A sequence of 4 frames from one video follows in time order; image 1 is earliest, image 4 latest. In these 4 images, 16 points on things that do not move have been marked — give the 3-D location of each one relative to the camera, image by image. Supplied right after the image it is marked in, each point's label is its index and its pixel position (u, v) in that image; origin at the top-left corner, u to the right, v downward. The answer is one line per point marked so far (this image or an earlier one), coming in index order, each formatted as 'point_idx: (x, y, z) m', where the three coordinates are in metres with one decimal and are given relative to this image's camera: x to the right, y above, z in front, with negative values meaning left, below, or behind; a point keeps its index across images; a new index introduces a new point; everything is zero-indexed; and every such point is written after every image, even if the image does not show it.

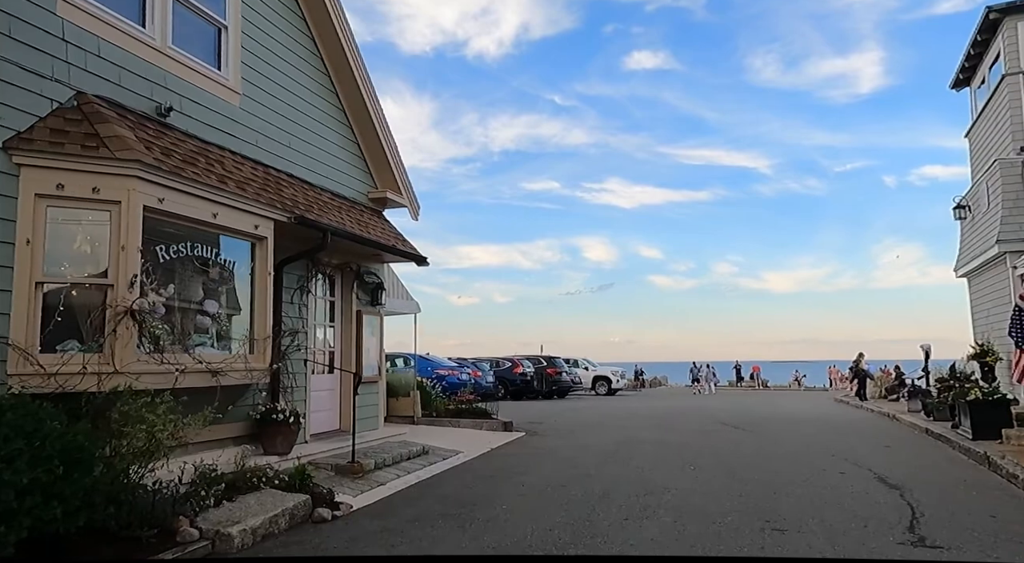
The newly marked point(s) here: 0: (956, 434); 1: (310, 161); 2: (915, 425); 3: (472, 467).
0: (+7.4, -2.5, +12.0) m
1: (-2.8, +1.7, +10.0) m
2: (+8.2, -2.9, +14.7) m
3: (-0.5, -2.5, +9.8) m
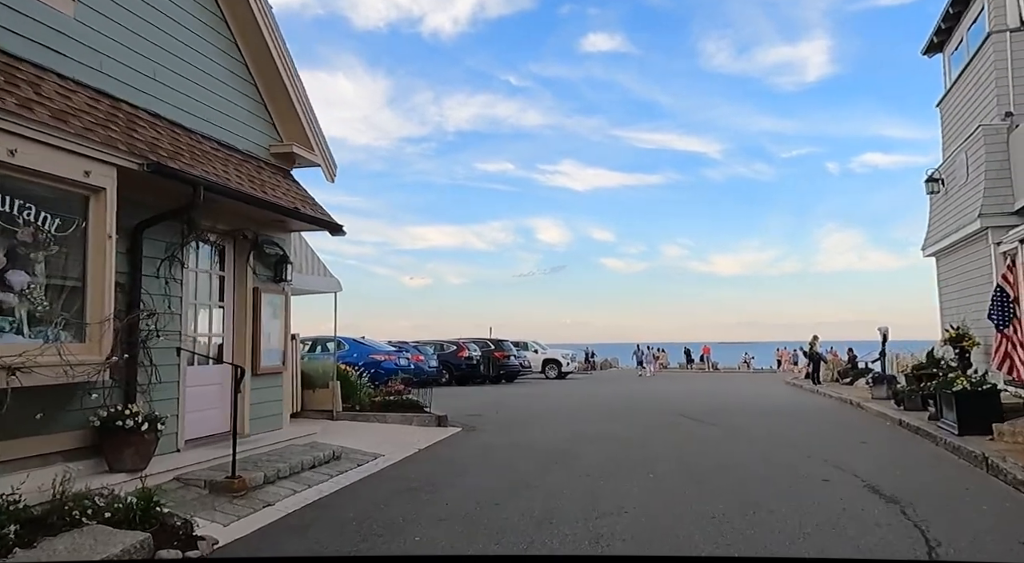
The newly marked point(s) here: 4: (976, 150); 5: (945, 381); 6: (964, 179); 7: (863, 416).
0: (+6.4, -2.2, +10.9) m
1: (-3.6, +2.0, +8.1) m
2: (+7.0, -2.5, +13.6) m
3: (-1.3, -2.2, +8.1) m
4: (+8.3, +2.4, +12.9) m
5: (+6.5, -1.5, +10.8) m
6: (+8.6, +1.9, +13.5) m
7: (+6.8, -2.6, +14.0) m
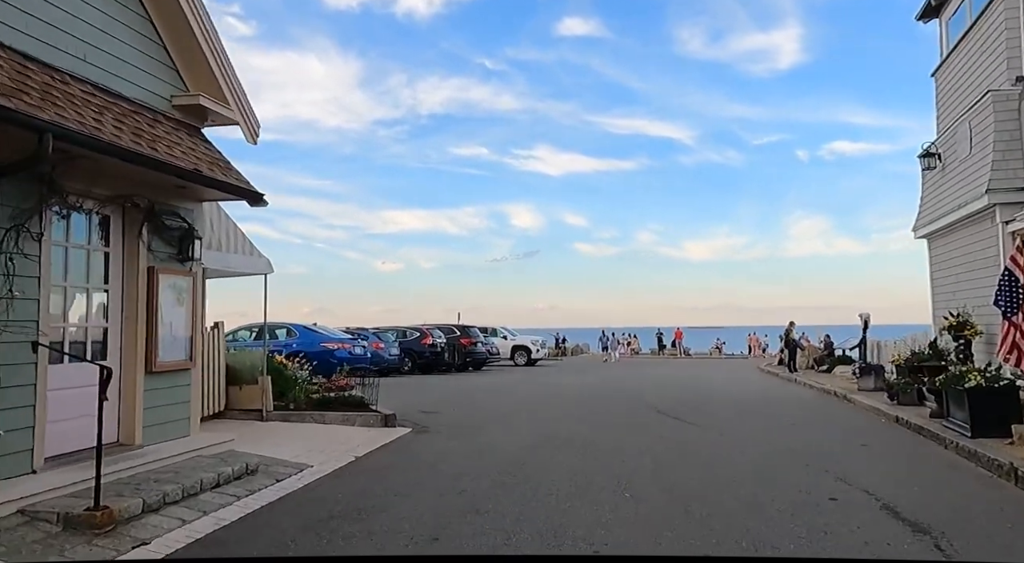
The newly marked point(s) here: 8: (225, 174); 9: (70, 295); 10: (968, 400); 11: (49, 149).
0: (+5.8, -2.0, +9.8) m
1: (-4.1, +2.2, +6.5) m
2: (+6.3, -2.2, +12.5) m
3: (-1.8, -2.0, +6.7) m
4: (+7.6, +2.6, +11.7) m
5: (+5.9, -1.2, +9.7) m
6: (+7.9, +2.2, +12.4) m
7: (+6.1, -2.3, +12.9) m
8: (-3.1, +1.2, +7.8) m
9: (-3.9, -0.1, +6.4) m
10: (+5.6, -1.5, +8.9) m
11: (-3.4, +1.0, +5.2) m
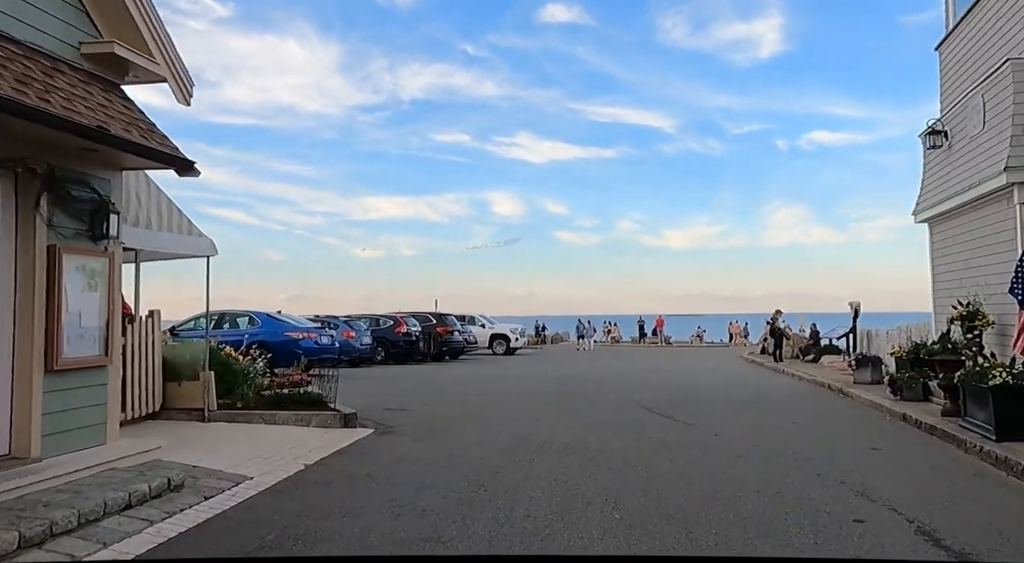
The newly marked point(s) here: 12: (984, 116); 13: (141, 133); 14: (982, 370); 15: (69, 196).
0: (+5.5, -1.8, +8.9) m
1: (-4.3, +2.4, +5.3) m
2: (+5.9, -2.0, +11.6) m
3: (-2.1, -1.8, +5.6) m
4: (+7.3, +2.8, +10.8) m
5: (+5.6, -1.1, +8.8) m
6: (+7.5, +2.4, +11.5) m
7: (+5.7, -2.1, +12.1) m
8: (-3.4, +1.3, +6.7) m
9: (-4.1, +0.1, +5.2) m
10: (+5.3, -1.3, +8.0) m
11: (-3.5, +1.1, +4.0) m
12: (+7.5, +2.6, +11.5) m
13: (-3.5, +1.4, +6.6) m
14: (+5.6, -1.0, +8.6) m
15: (-3.8, +0.7, +6.3) m
